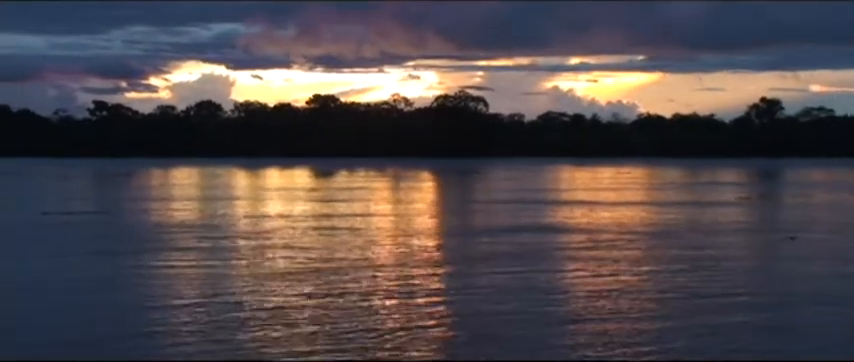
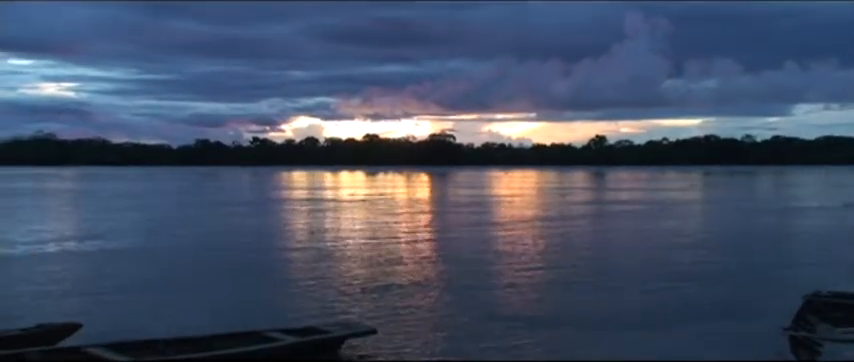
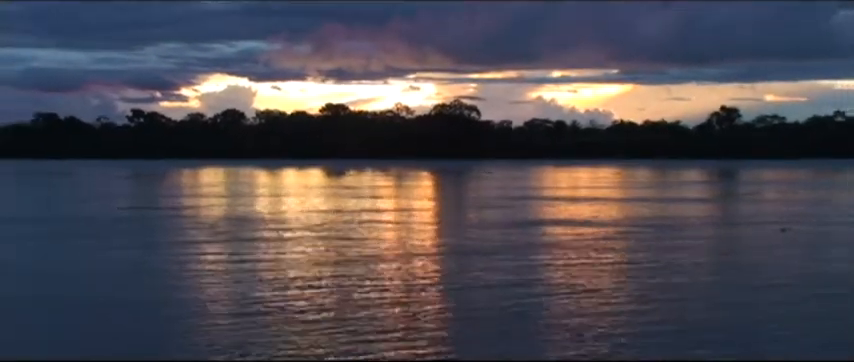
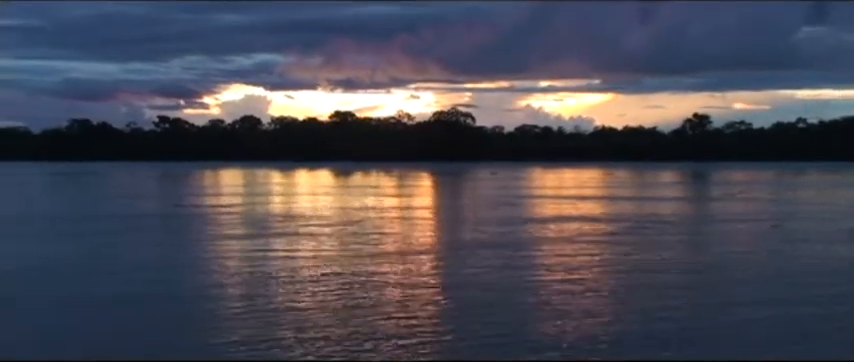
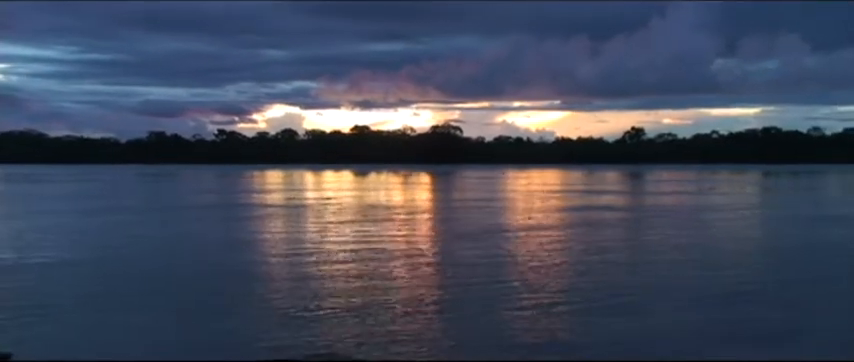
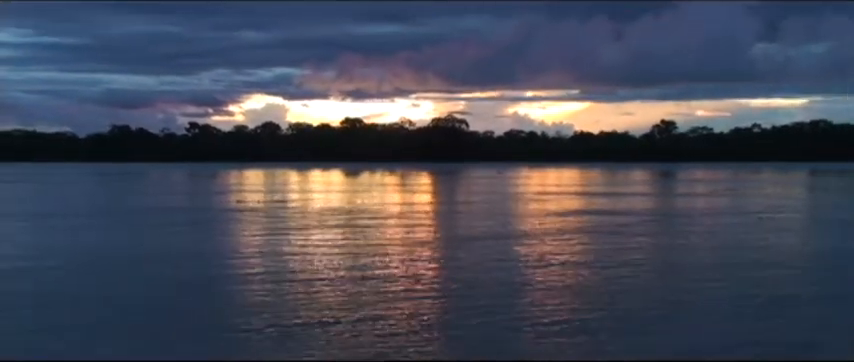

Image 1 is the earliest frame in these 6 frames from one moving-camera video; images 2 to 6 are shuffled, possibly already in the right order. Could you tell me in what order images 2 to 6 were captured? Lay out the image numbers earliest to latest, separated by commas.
3, 4, 6, 5, 2
